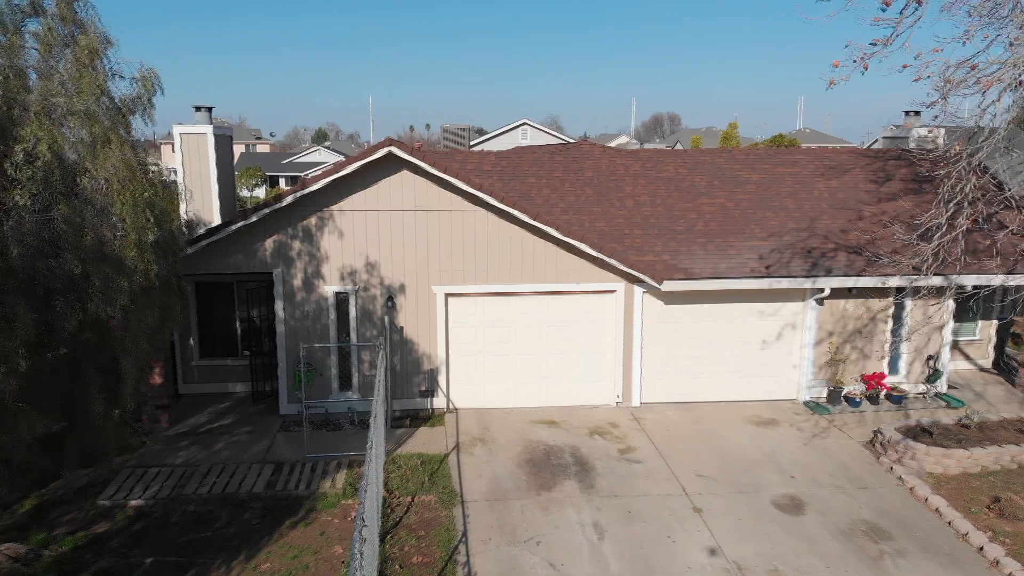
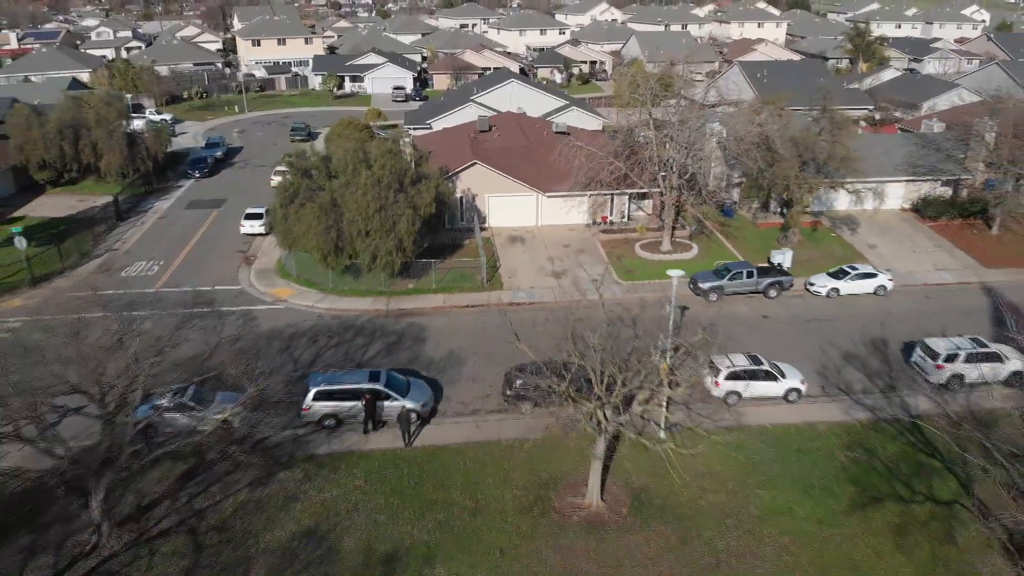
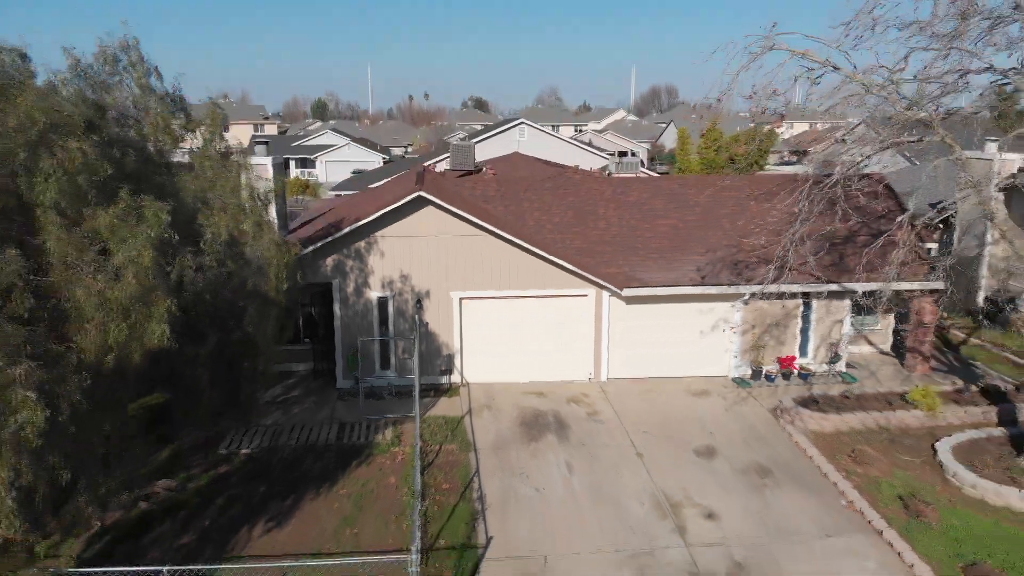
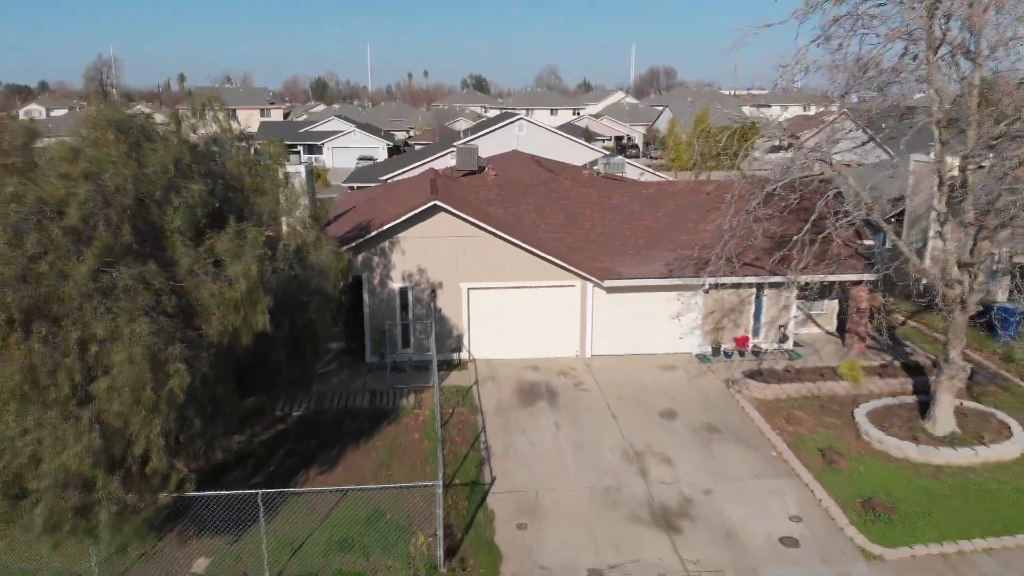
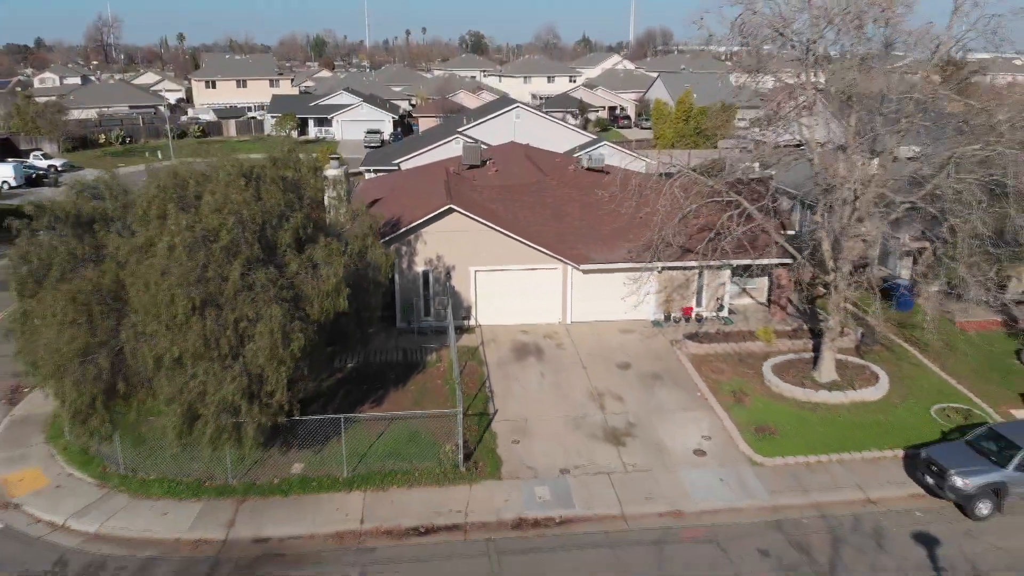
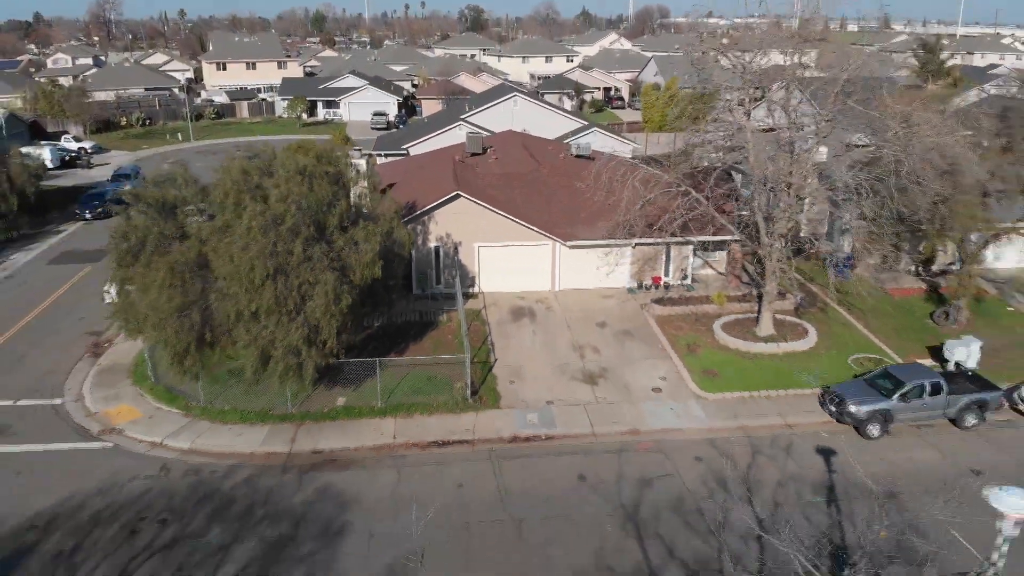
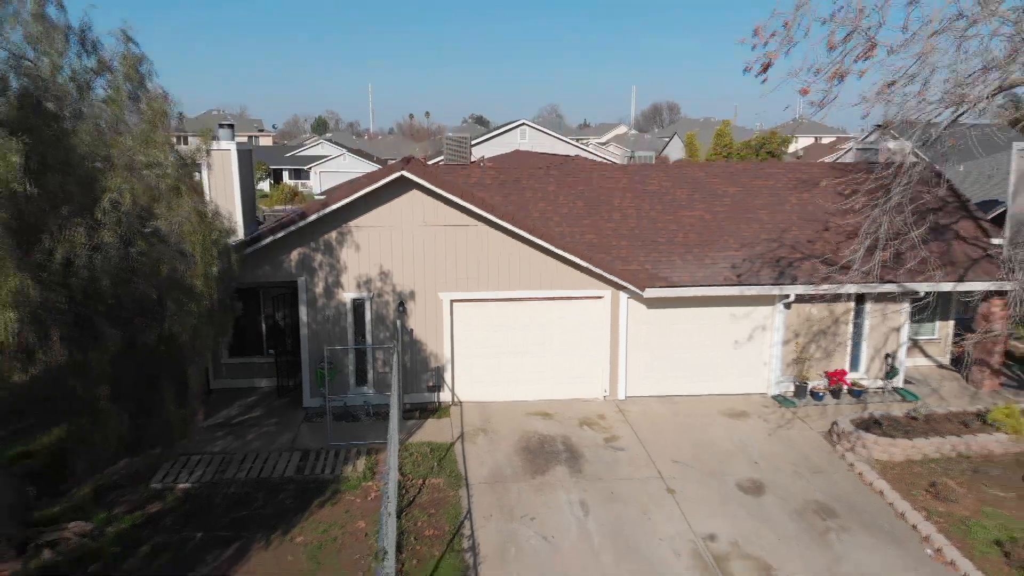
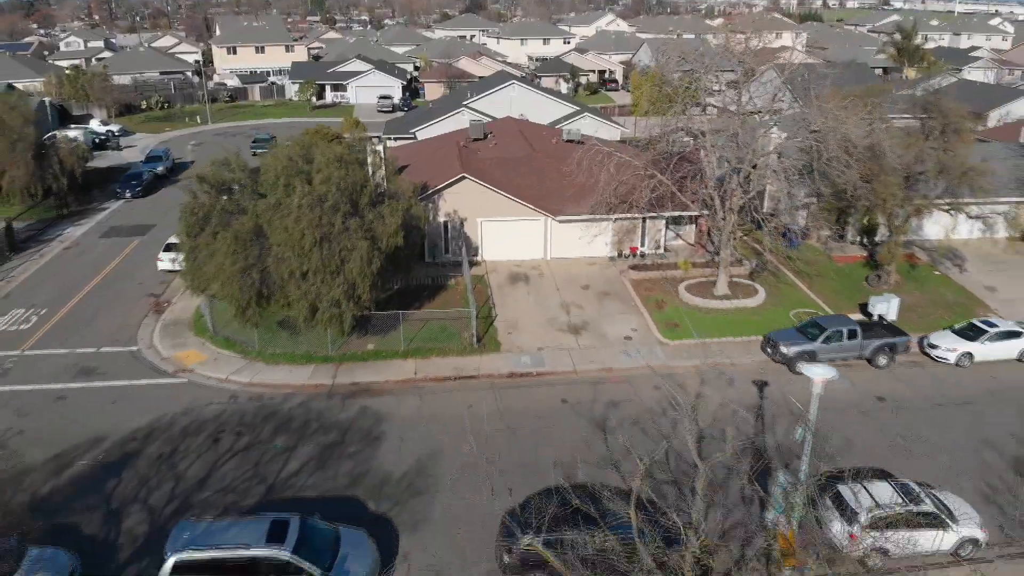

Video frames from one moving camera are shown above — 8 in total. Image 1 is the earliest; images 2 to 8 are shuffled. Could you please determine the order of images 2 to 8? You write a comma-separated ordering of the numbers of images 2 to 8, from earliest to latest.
7, 3, 4, 5, 6, 8, 2
